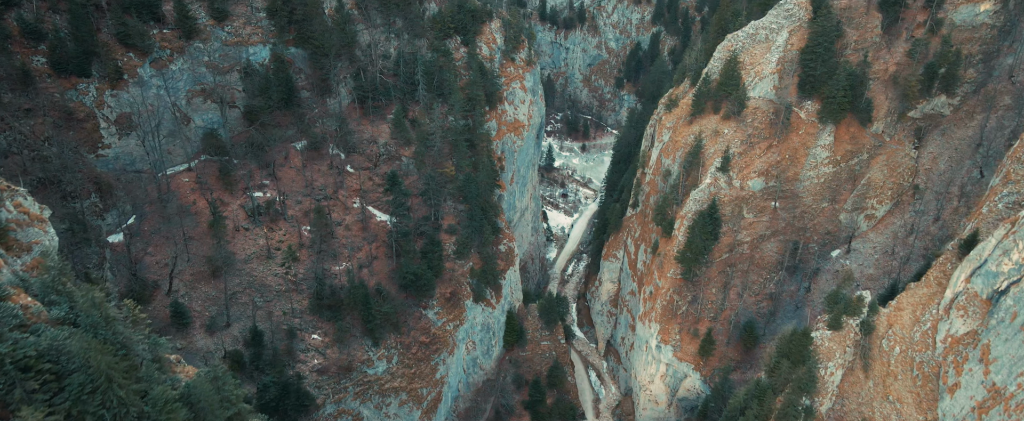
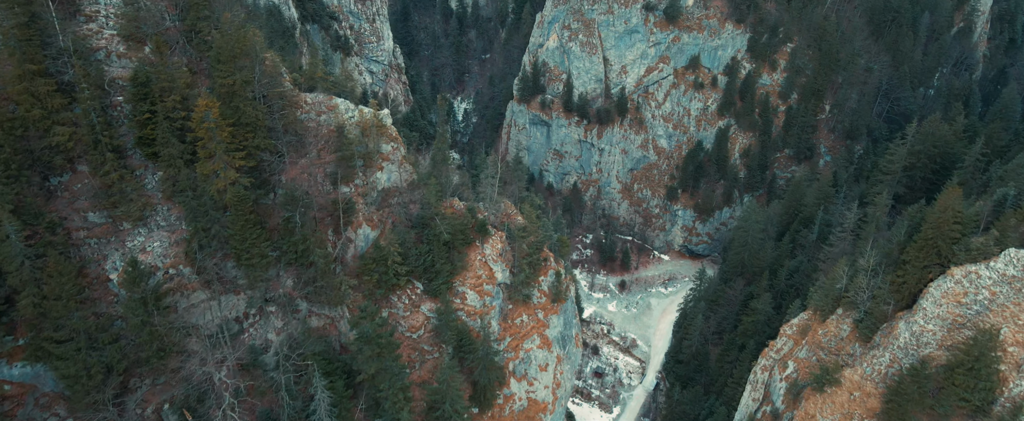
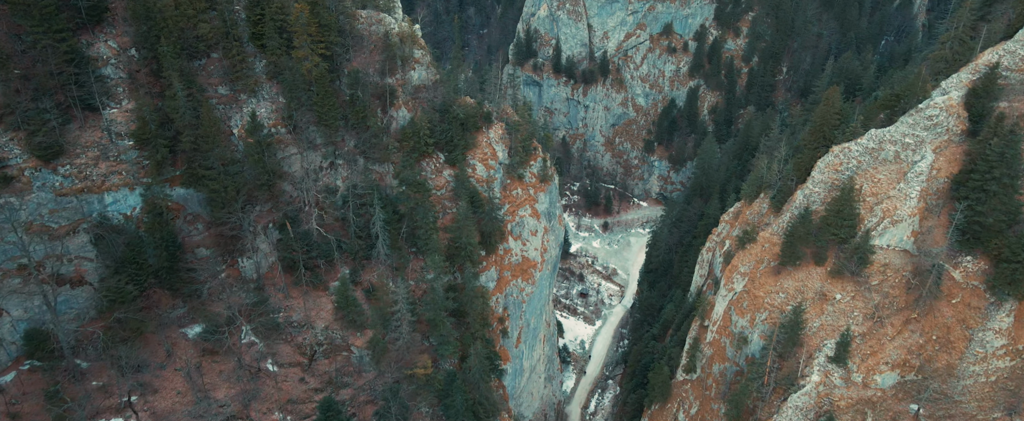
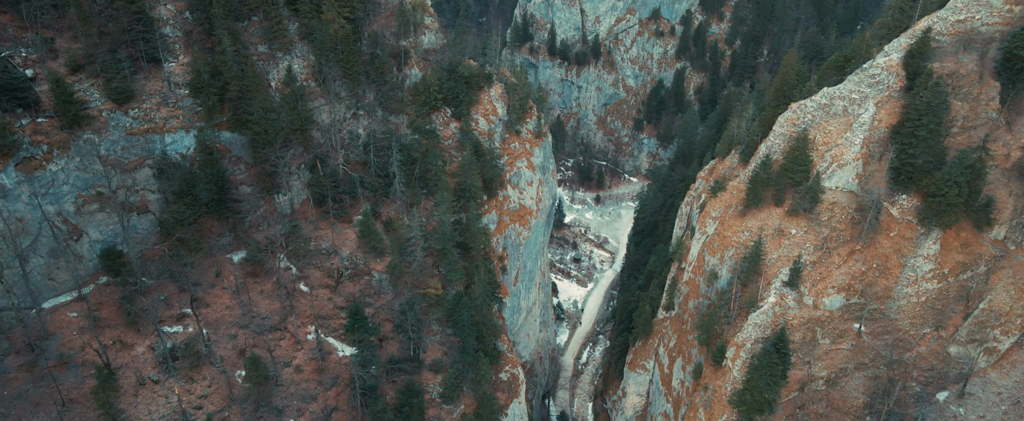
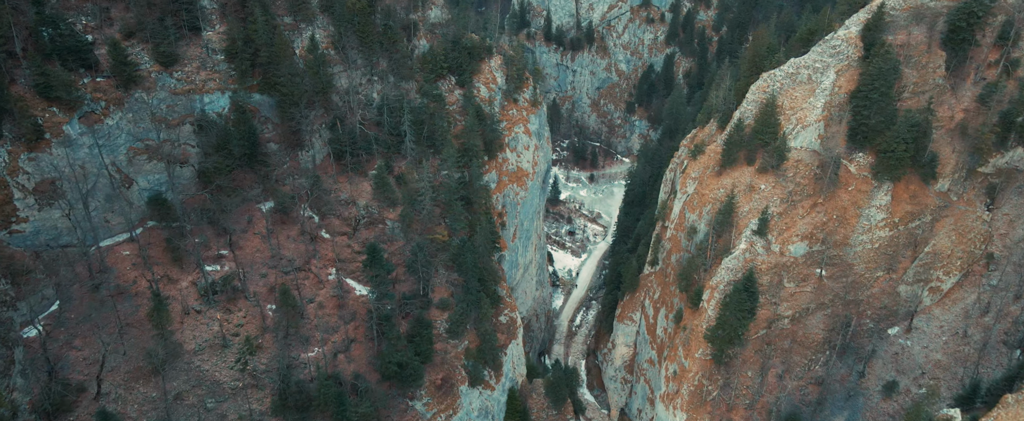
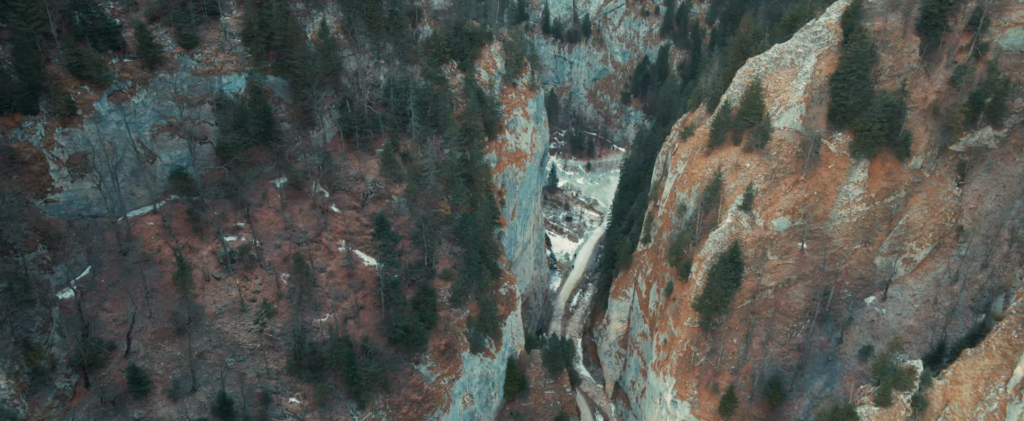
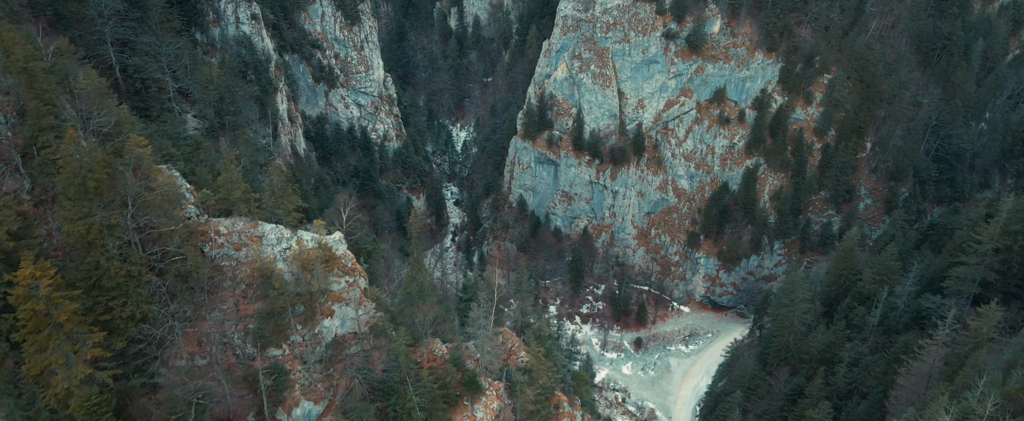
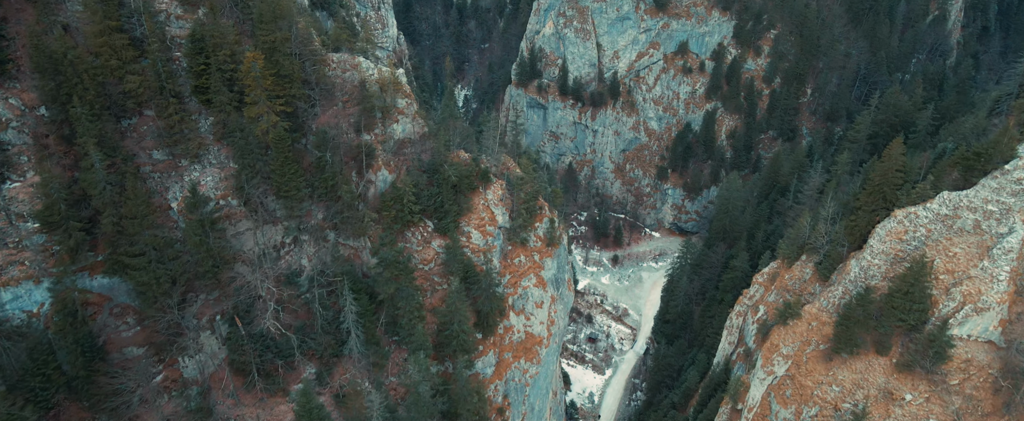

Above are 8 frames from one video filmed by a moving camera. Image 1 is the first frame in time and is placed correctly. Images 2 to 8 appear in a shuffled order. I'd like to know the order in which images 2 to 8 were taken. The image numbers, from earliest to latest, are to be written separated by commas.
6, 5, 4, 3, 8, 2, 7
